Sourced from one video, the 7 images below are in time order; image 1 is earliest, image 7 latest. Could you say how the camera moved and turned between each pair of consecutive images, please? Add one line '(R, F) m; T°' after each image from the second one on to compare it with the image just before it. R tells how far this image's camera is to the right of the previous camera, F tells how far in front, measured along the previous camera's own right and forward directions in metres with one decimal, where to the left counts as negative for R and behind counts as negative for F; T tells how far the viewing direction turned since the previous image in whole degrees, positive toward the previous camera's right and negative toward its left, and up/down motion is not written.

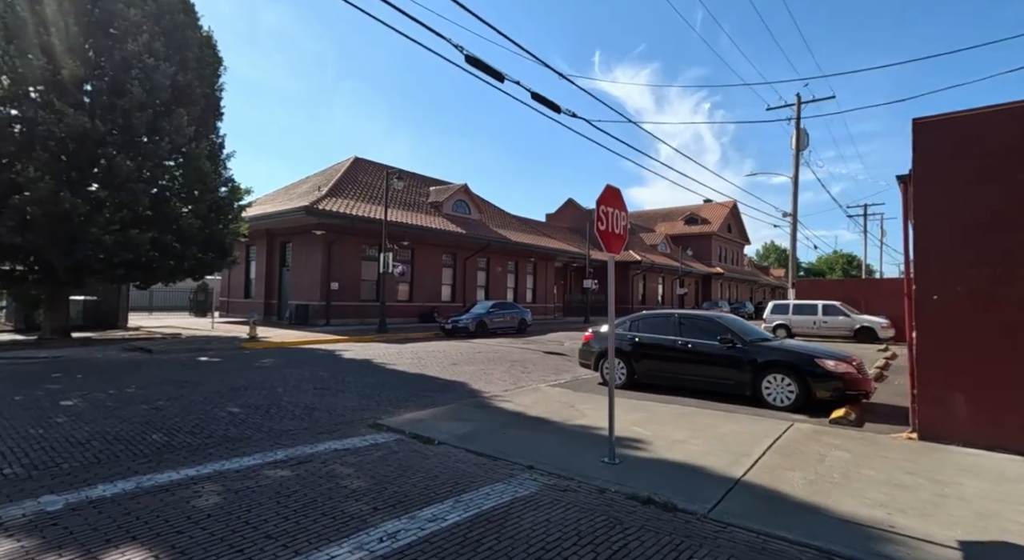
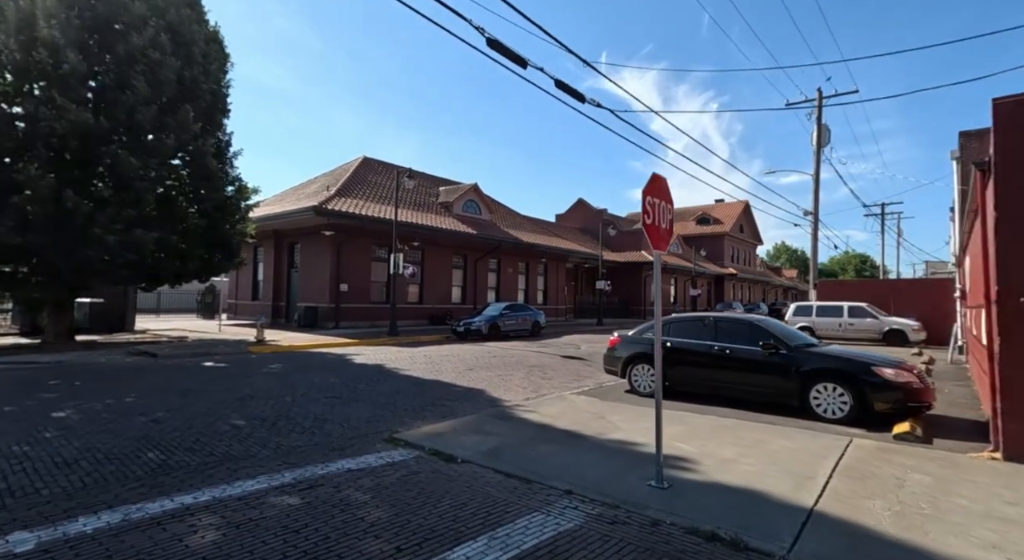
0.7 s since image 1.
(-0.3, +0.7) m; -1°
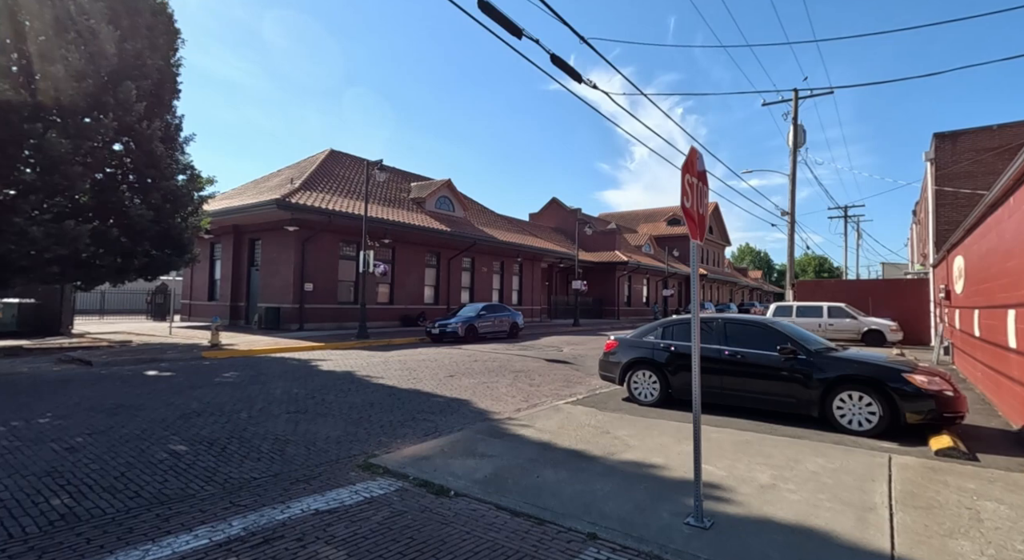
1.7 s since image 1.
(-0.3, +1.0) m; +3°
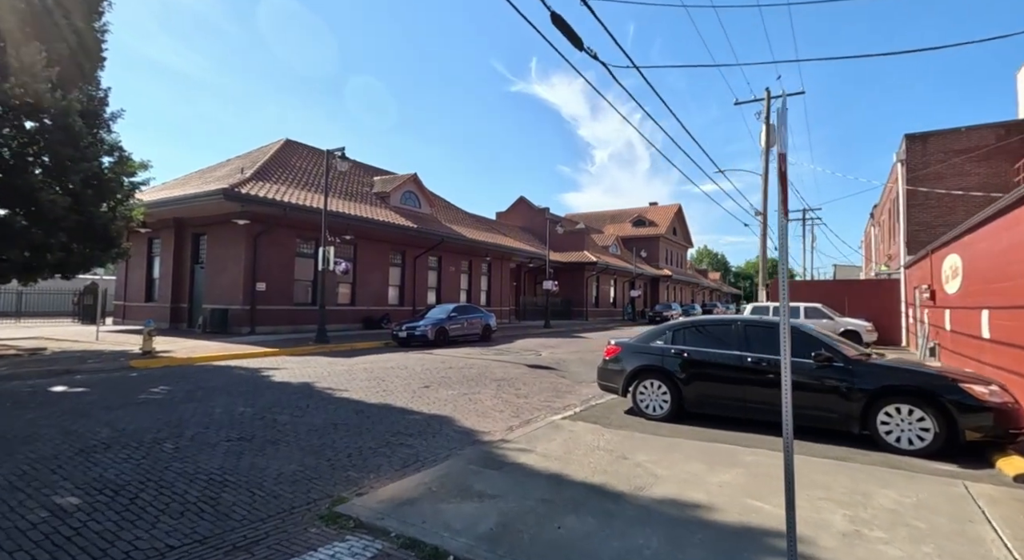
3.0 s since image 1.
(-0.4, +1.3) m; +4°
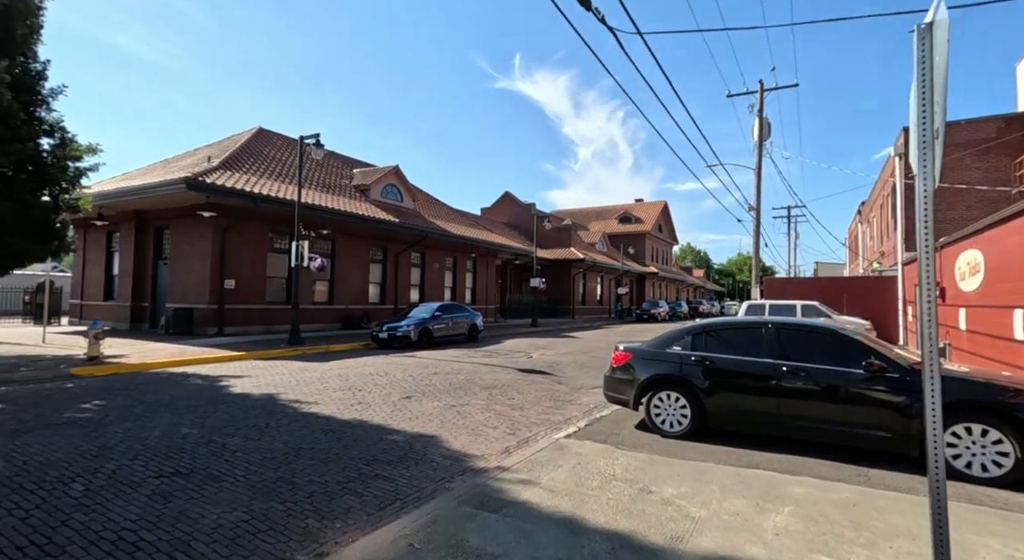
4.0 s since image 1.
(-0.2, +1.1) m; +2°
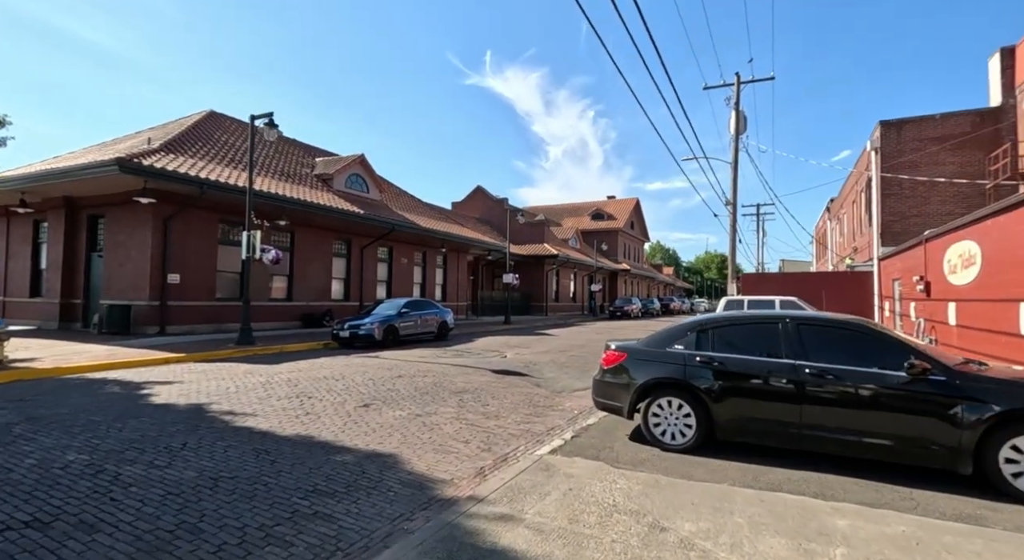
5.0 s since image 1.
(0.0, +1.1) m; +3°
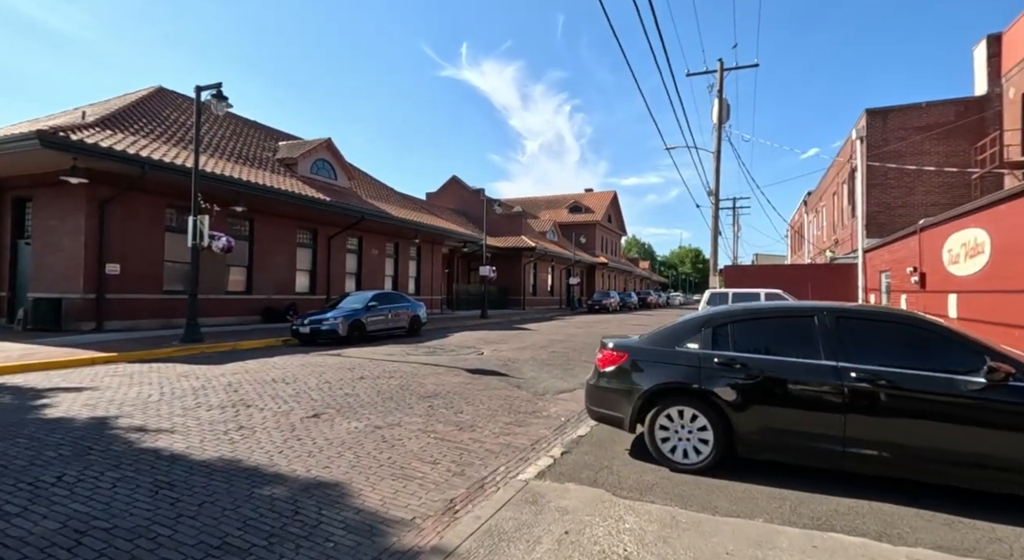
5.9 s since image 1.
(0.0, +1.1) m; +3°
